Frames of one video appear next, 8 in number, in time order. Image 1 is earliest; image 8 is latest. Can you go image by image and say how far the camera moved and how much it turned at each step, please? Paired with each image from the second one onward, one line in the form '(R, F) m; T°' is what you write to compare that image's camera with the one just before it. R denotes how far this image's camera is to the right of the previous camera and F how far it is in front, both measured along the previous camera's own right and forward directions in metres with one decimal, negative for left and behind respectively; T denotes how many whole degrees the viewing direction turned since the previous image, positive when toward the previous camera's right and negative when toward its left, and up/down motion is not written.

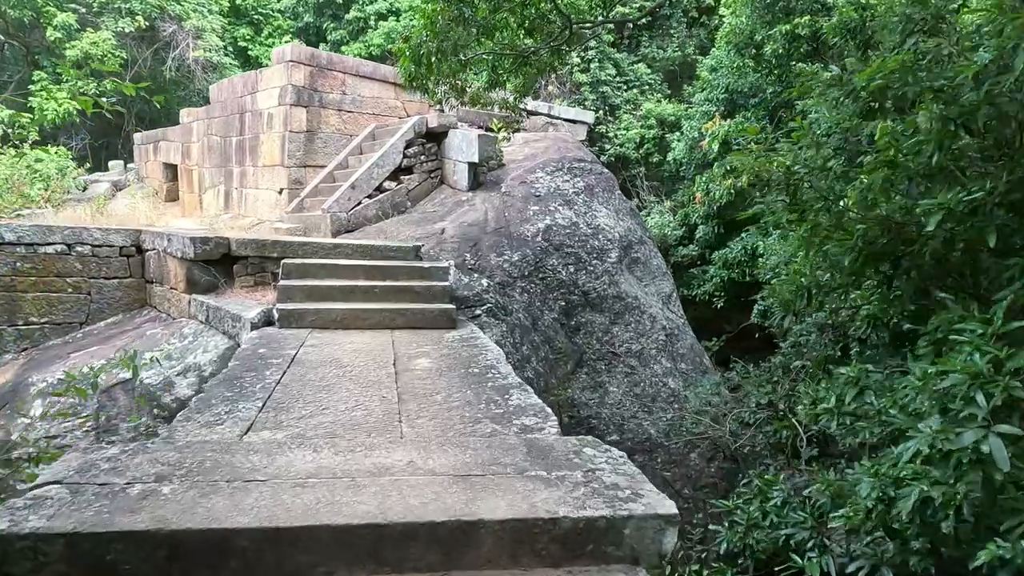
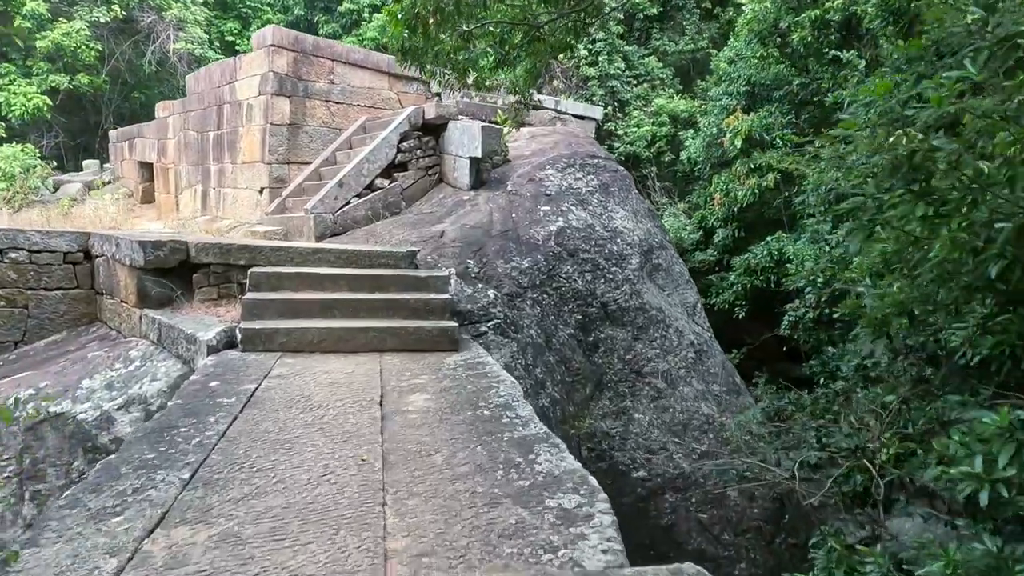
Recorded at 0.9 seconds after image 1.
(-0.1, +0.8) m; 0°
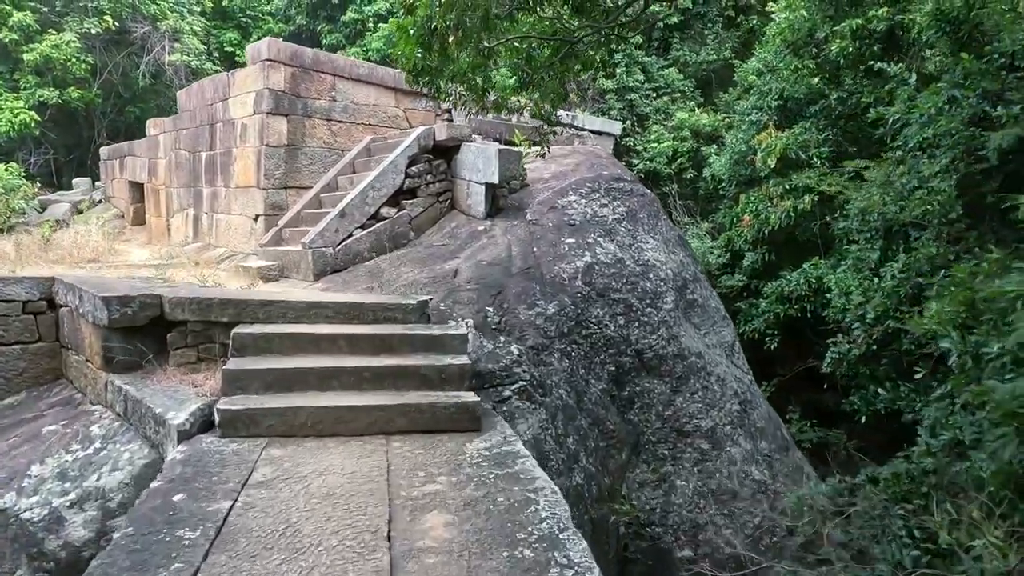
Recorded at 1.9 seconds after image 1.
(-0.1, +0.6) m; 0°
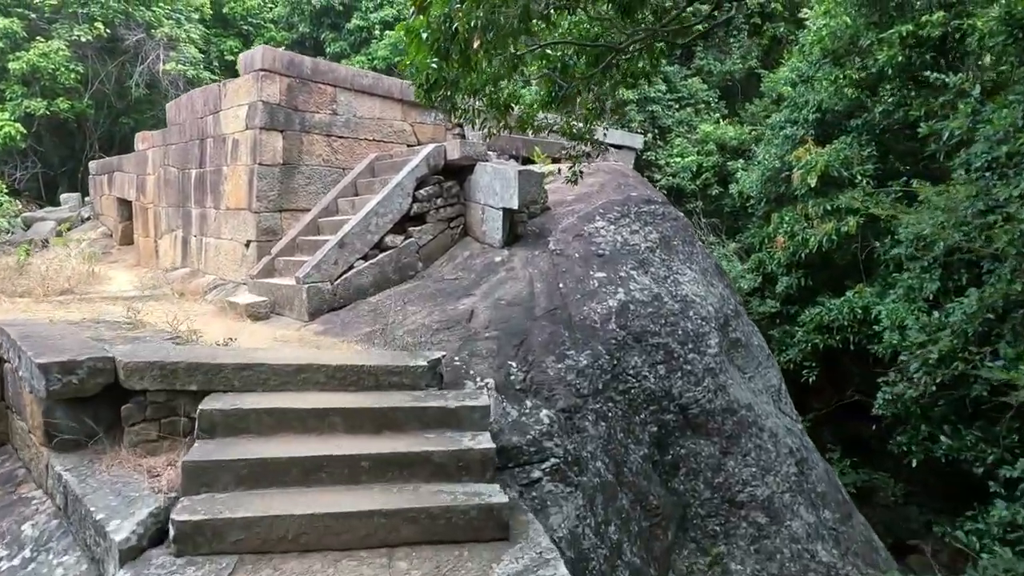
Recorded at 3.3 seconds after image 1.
(-0.1, +0.7) m; 0°
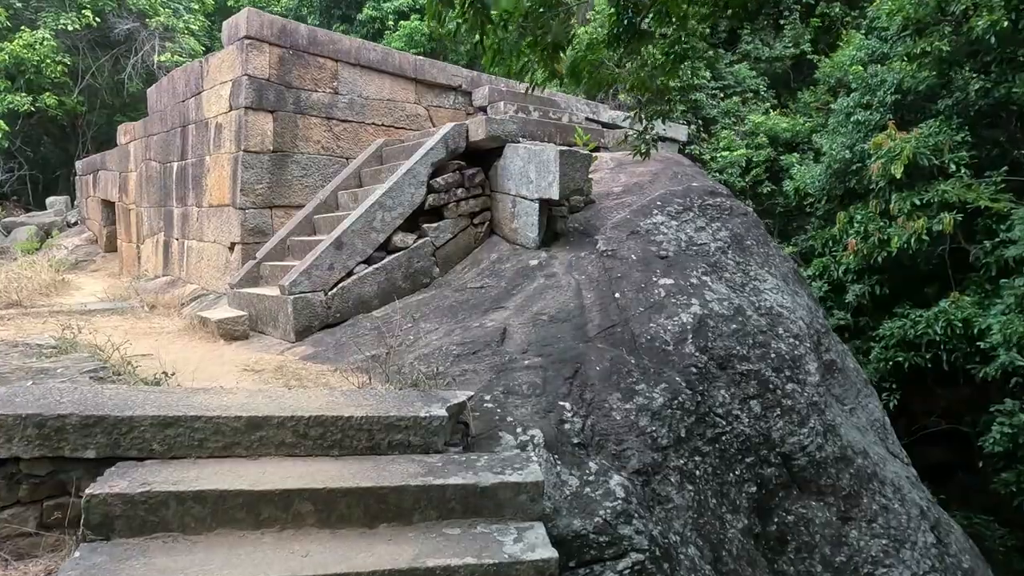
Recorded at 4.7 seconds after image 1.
(-0.1, +1.0) m; -1°
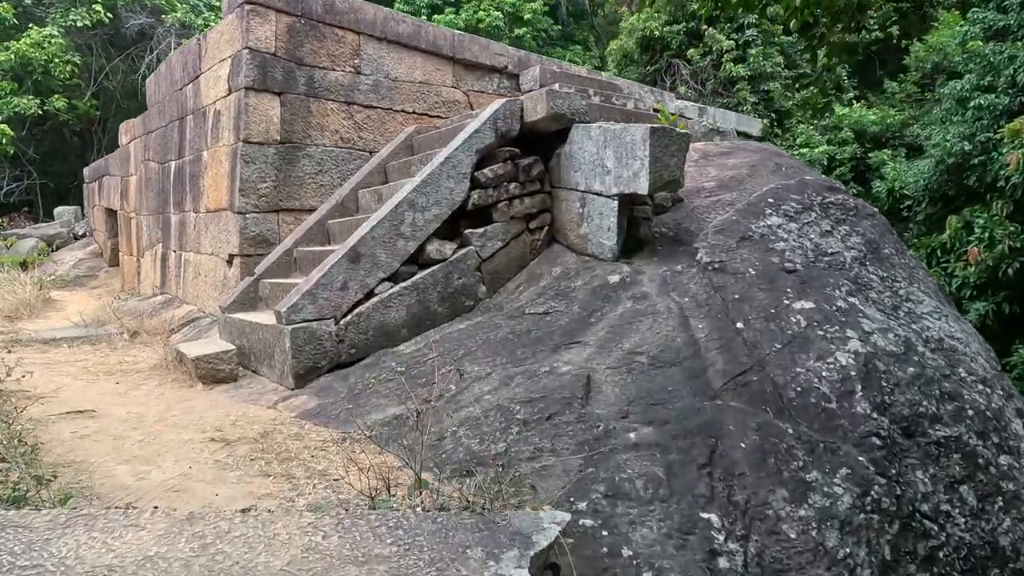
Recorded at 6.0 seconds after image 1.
(-0.2, +1.0) m; -3°
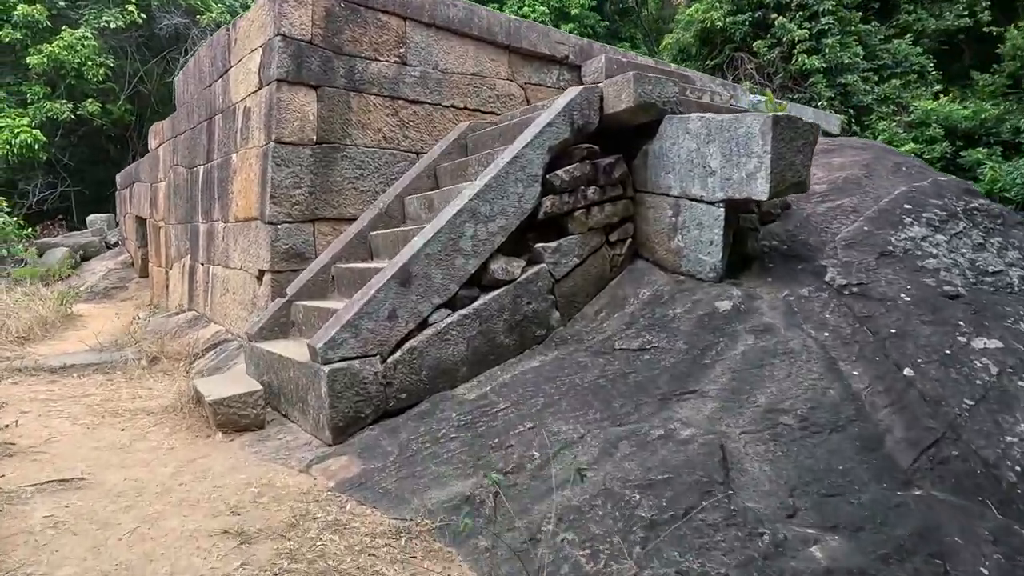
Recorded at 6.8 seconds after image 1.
(-0.2, +0.6) m; -3°
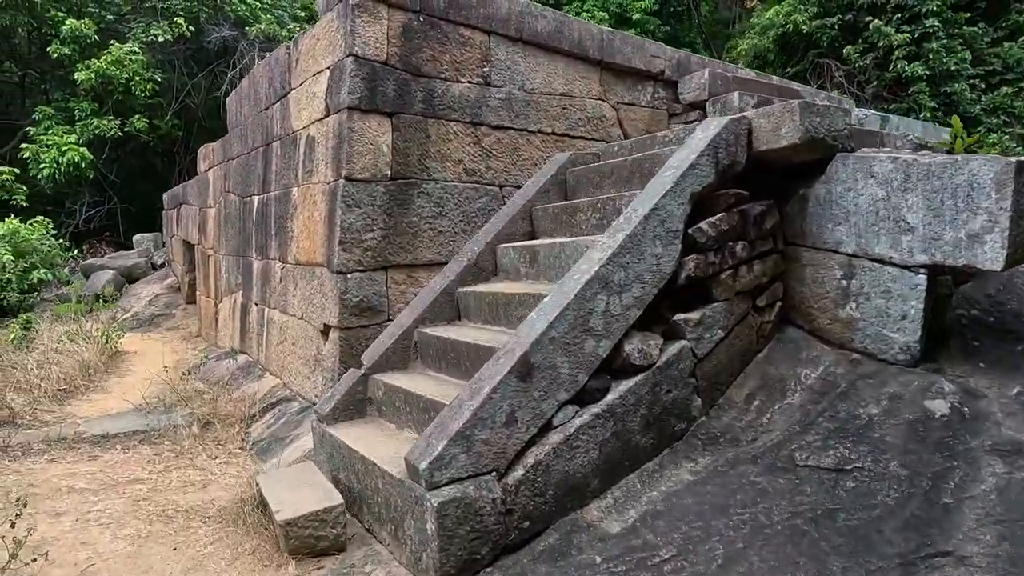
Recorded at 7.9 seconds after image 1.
(-0.3, +0.5) m; -3°
